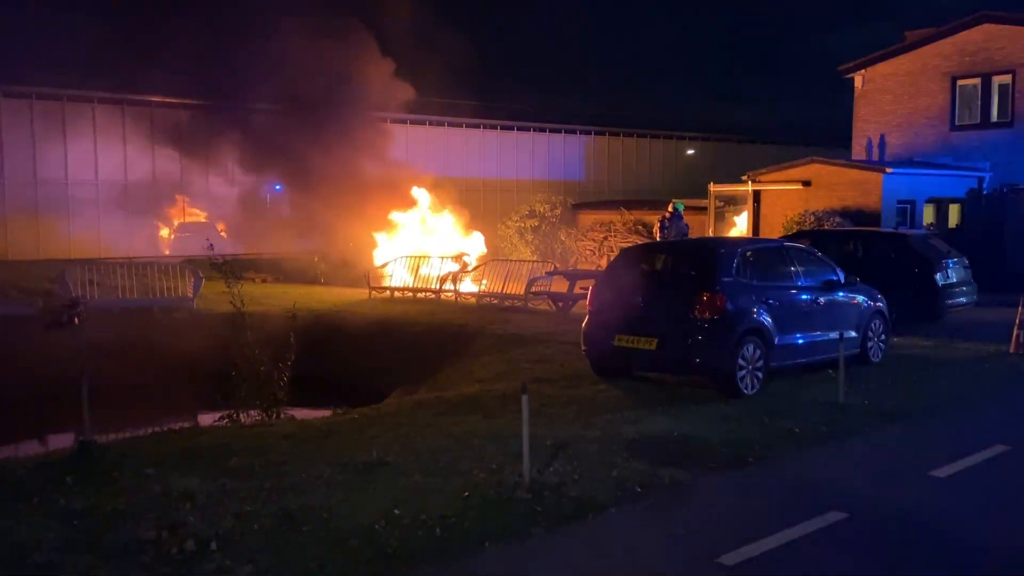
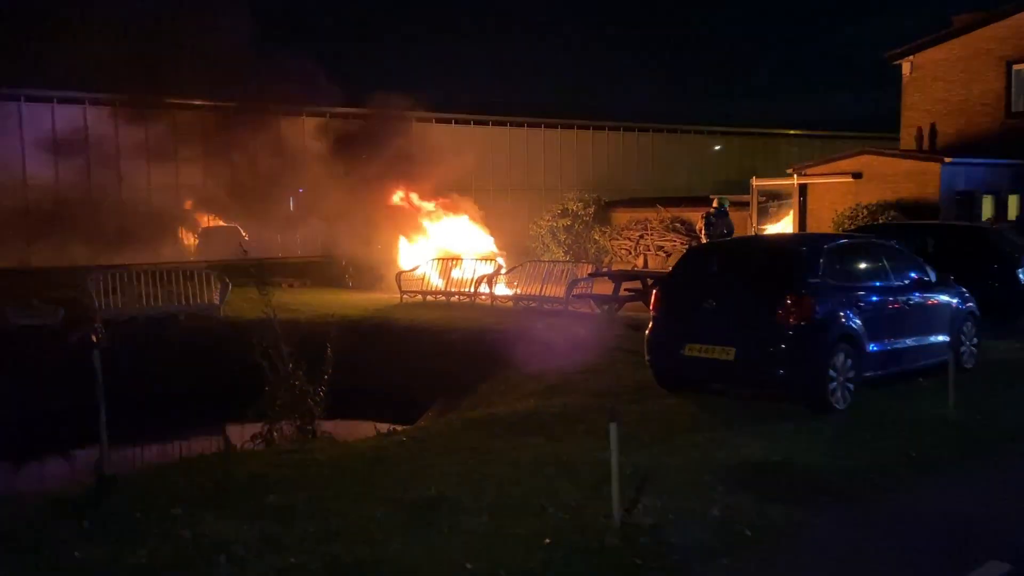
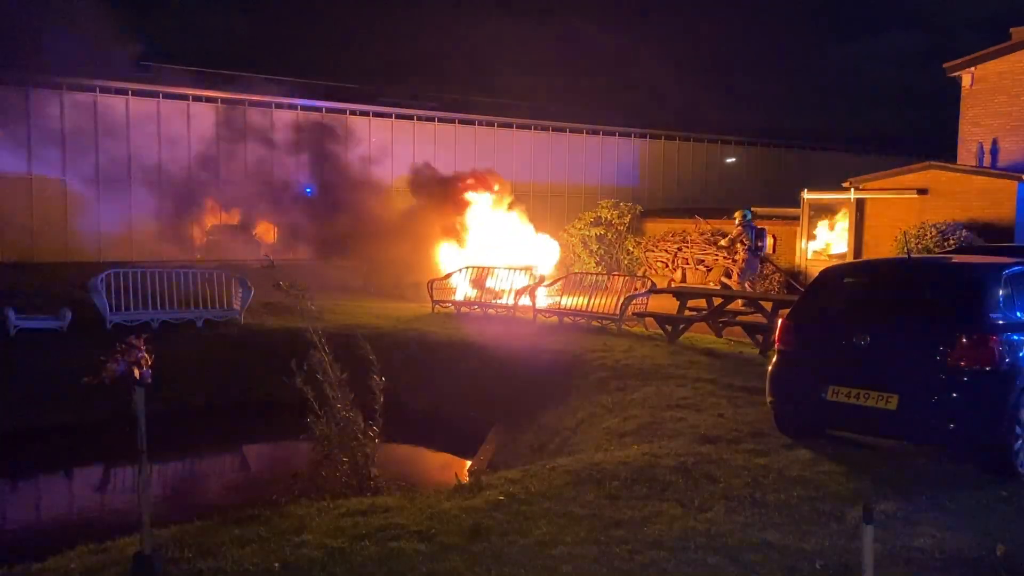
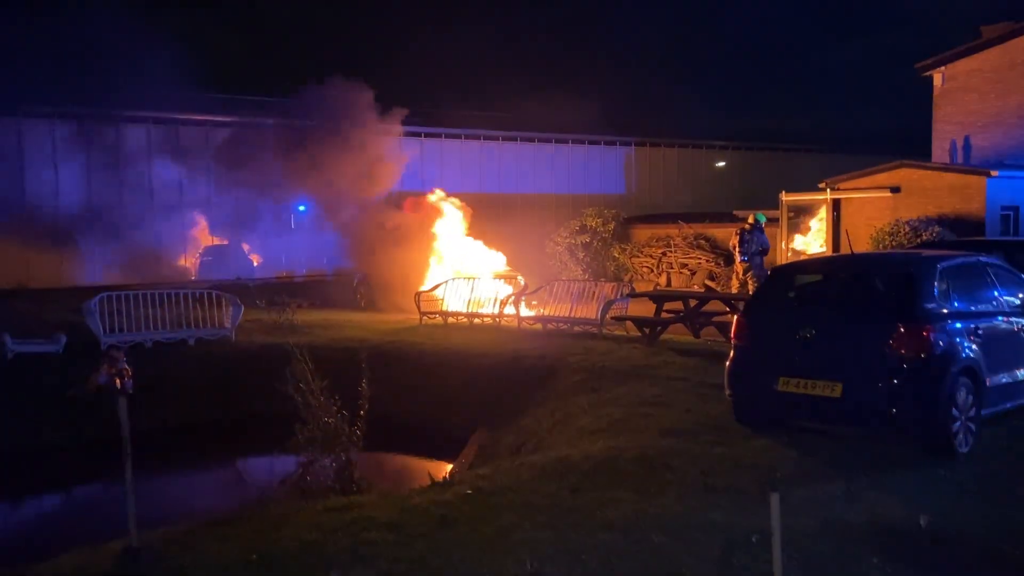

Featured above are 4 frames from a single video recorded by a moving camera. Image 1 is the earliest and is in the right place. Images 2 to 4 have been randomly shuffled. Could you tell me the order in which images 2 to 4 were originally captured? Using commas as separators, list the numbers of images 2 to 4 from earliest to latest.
2, 4, 3
